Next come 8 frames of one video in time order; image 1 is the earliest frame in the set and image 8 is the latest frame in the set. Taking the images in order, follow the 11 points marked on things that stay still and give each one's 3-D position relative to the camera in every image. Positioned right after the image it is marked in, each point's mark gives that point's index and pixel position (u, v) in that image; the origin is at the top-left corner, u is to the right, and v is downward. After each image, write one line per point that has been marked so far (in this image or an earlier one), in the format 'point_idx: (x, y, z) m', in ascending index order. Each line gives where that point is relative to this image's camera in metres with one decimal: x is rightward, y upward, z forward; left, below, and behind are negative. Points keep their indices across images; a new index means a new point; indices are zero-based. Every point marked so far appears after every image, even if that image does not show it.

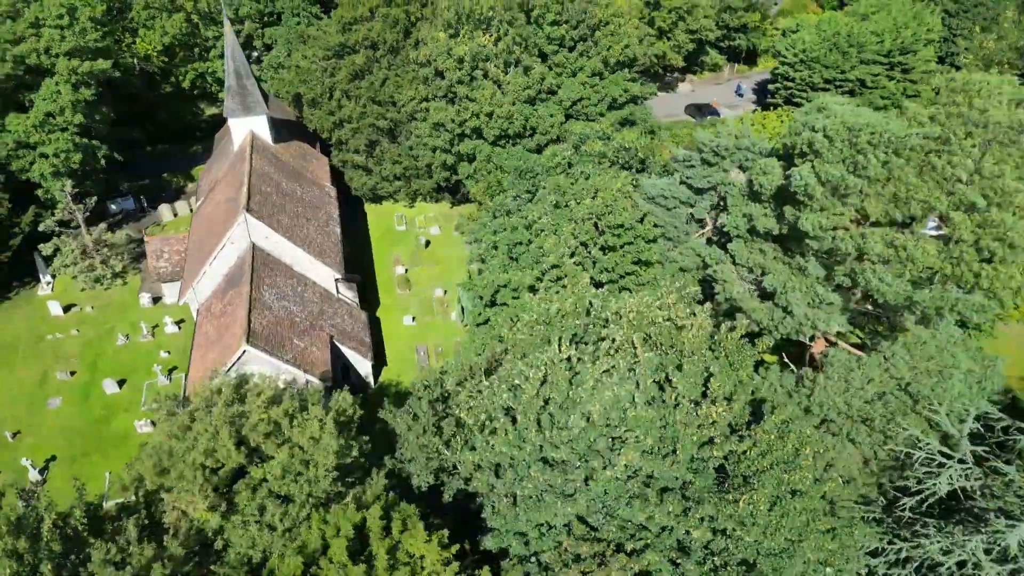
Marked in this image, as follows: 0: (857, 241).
0: (+7.3, +1.0, +16.2) m
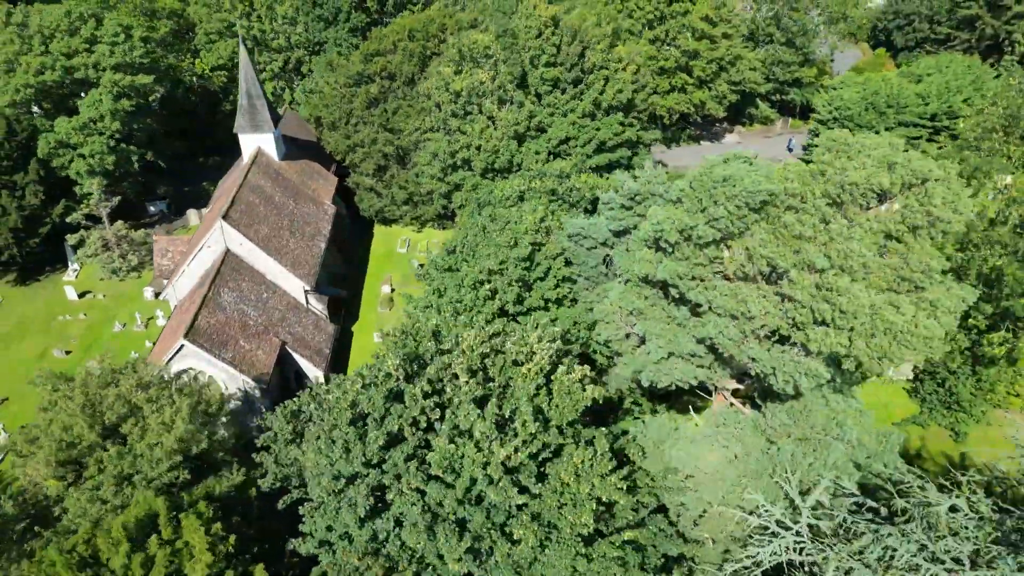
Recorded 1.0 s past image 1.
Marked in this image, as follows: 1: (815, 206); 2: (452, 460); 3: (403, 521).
0: (+4.1, -0.1, +15.9) m
1: (+6.0, +1.6, +15.1) m
2: (-1.1, -3.2, +14.3) m
3: (-2.0, -4.3, +14.1) m
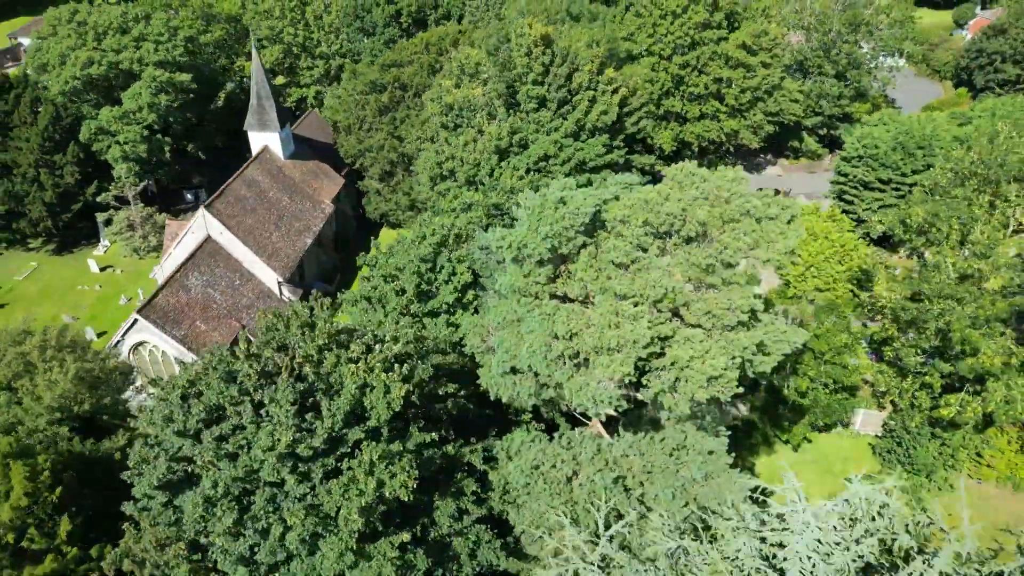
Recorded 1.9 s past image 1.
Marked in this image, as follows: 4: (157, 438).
0: (+0.4, -0.5, +16.0) m
1: (+2.4, +1.0, +14.9) m
2: (-5.2, -3.0, +15.1) m
3: (-6.2, -4.0, +15.1) m
4: (-7.3, -3.1, +15.8) m
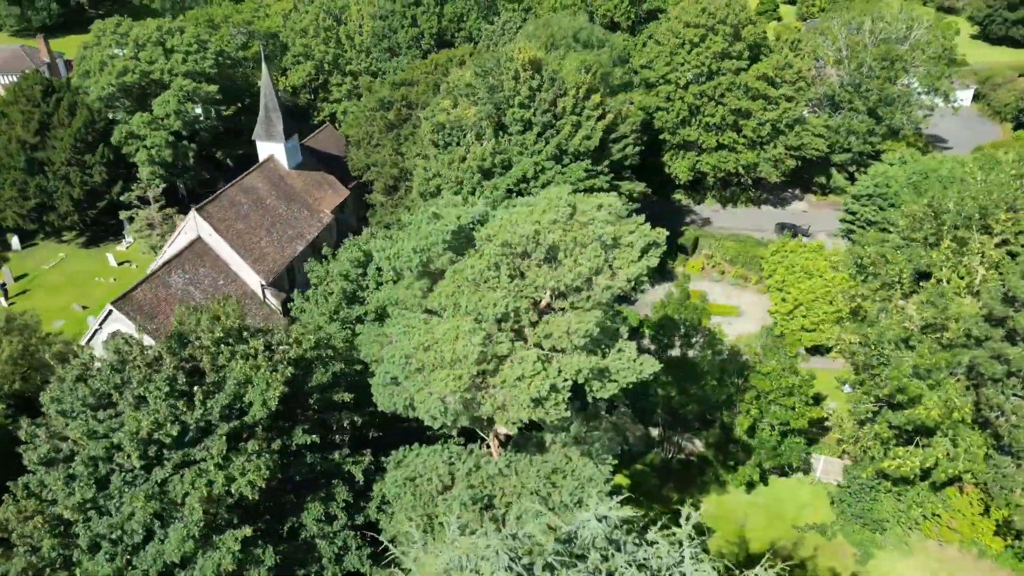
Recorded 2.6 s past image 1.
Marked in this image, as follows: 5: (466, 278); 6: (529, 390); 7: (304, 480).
0: (-2.4, -0.8, +16.3) m
1: (-0.4, +0.7, +15.1) m
2: (-8.2, -2.9, +16.0) m
3: (-9.3, -3.8, +16.0) m
4: (-10.3, -2.9, +16.9) m
5: (-0.9, +0.2, +15.2) m
6: (+0.3, -1.8, +13.8) m
7: (-4.8, -4.5, +17.8) m
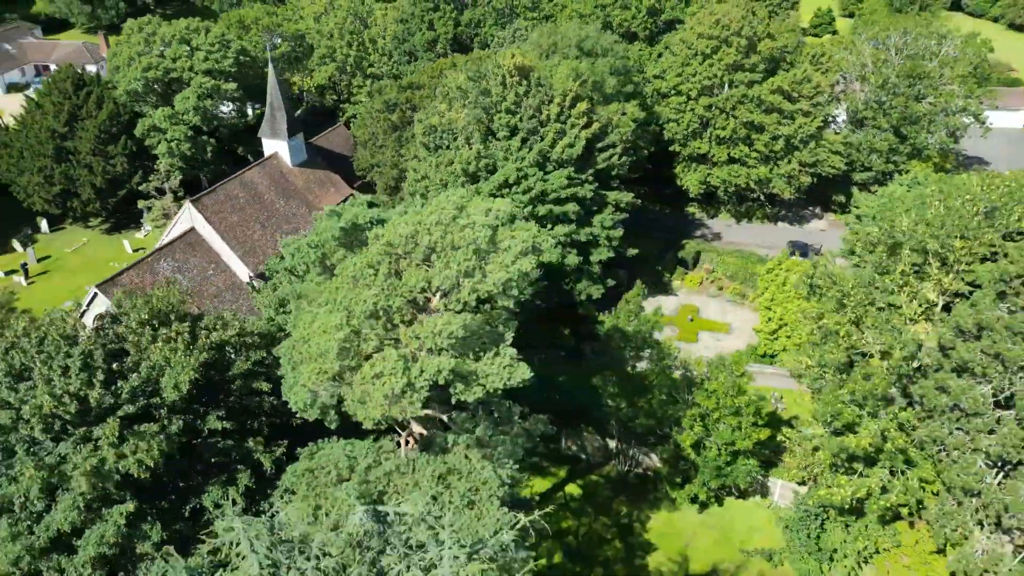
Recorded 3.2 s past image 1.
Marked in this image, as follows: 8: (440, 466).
0: (-4.7, -0.6, +16.7) m
1: (-2.8, +0.7, +15.4) m
2: (-10.6, -2.4, +16.9) m
3: (-11.7, -3.3, +17.0) m
4: (-12.6, -2.3, +18.0) m
5: (-3.3, +0.3, +15.5) m
6: (-2.3, -1.8, +14.0) m
7: (-7.2, -4.2, +18.4) m
8: (-1.6, -4.1, +17.7) m
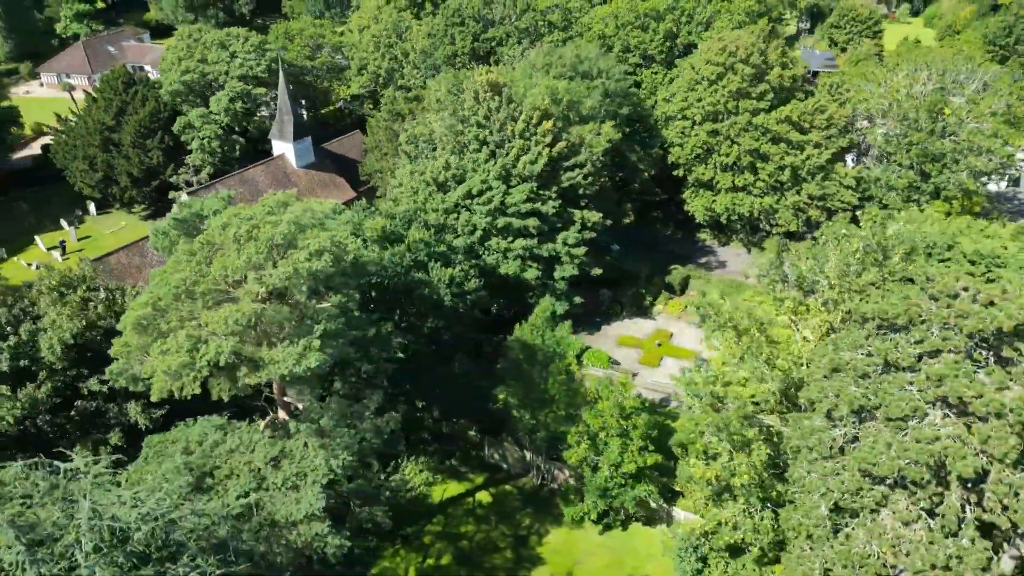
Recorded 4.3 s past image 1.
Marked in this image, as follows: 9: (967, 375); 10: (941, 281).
0: (-8.7, -0.2, +18.4) m
1: (-6.9, +1.0, +16.8) m
2: (-14.7, -1.5, +19.4) m
3: (-15.9, -2.3, +19.6) m
4: (-16.5, -1.3, +20.8) m
5: (-7.4, +0.6, +17.0) m
6: (-6.9, -1.5, +15.3) m
7: (-11.3, -3.6, +20.3) m
8: (-5.9, -4.0, +18.9) m
9: (+9.6, -1.9, +16.2) m
10: (+9.7, +0.1, +17.6) m
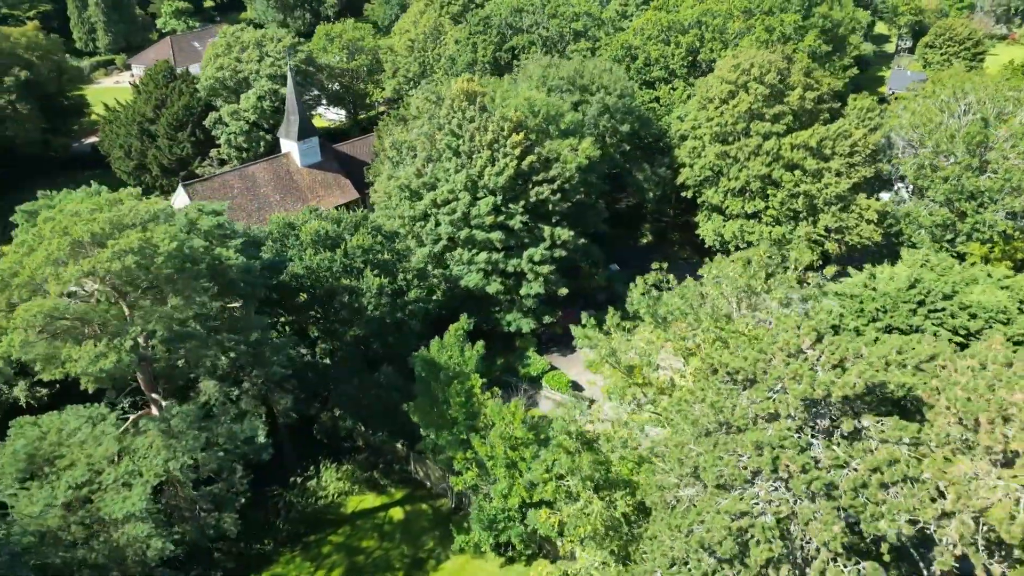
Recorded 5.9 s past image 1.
0: (-12.4, +0.1, +19.0) m
1: (-10.8, +1.2, +17.2) m
2: (-18.3, -0.8, +20.8) m
3: (-19.4, -1.5, +21.2) m
4: (-19.8, -0.4, +22.4) m
5: (-11.3, +0.9, +17.4) m
6: (-11.1, -1.3, +15.7) m
7: (-14.9, -3.1, +21.3) m
8: (-9.8, -3.9, +19.0) m
9: (+5.2, -2.9, +14.2) m
10: (+5.7, -1.0, +15.6) m
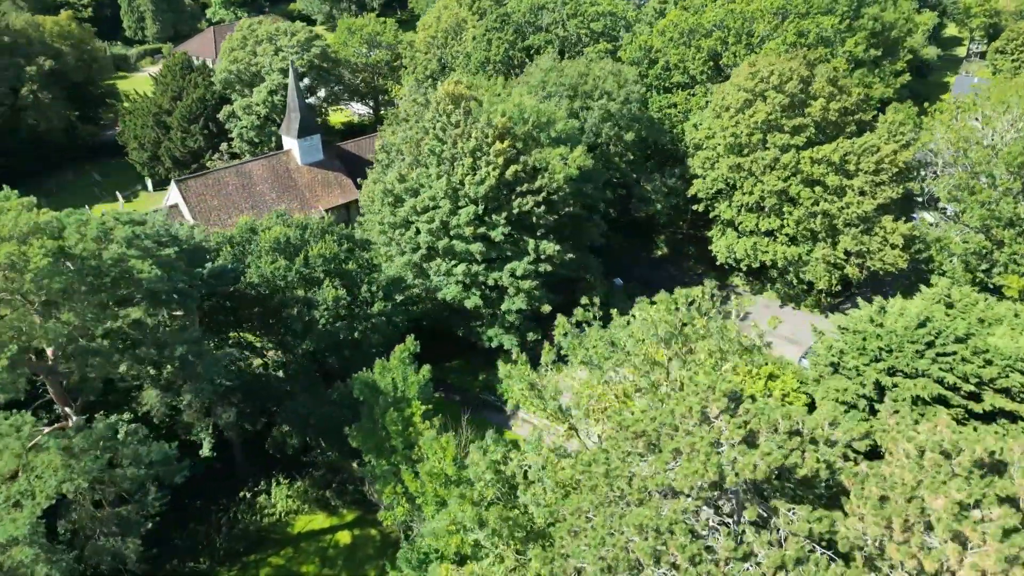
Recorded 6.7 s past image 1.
0: (-14.3, 0.0, +18.4) m
1: (-12.7, +1.0, +16.4) m
2: (-20.0, -0.6, +20.7) m
3: (-21.2, -1.3, +21.2) m
4: (-21.4, -0.2, +22.4) m
5: (-13.2, +0.7, +16.7) m
6: (-13.3, -1.5, +15.0) m
7: (-16.7, -3.1, +20.9) m
8: (-11.9, -4.1, +18.3) m
9: (+2.8, -3.9, +12.2) m
10: (+3.4, -2.0, +13.5) m
